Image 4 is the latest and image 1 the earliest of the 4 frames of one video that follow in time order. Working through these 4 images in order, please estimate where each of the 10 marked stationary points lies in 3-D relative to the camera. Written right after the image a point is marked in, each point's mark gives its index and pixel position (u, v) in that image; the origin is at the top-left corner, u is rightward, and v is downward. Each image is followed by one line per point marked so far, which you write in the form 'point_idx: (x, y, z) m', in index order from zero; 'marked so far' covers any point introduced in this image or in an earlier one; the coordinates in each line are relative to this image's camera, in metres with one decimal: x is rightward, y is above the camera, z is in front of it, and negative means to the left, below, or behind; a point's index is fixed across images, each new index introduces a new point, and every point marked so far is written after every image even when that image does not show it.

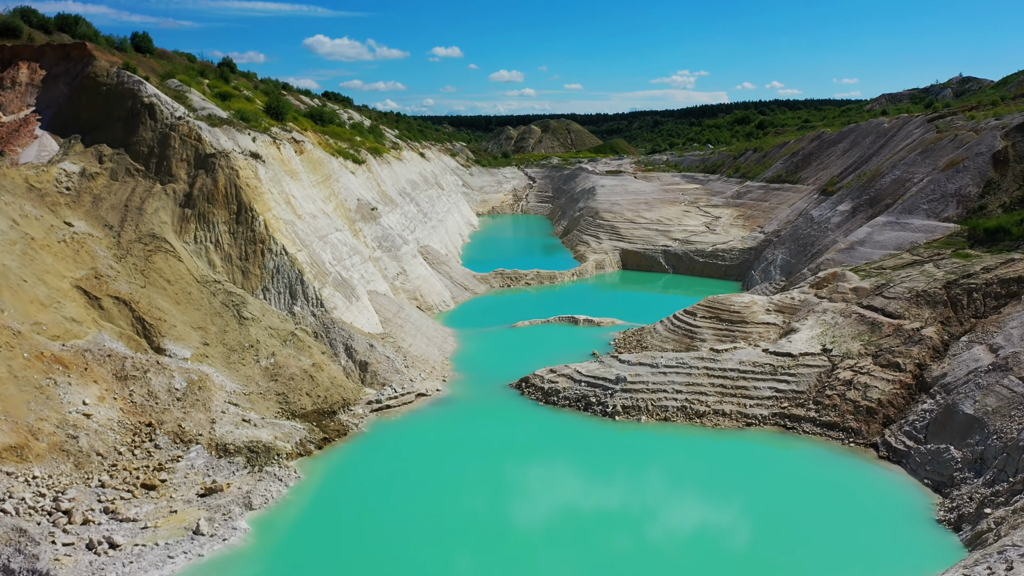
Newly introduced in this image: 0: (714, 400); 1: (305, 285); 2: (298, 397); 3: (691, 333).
0: (+3.5, -1.9, +15.7) m
1: (-4.2, 0.0, +18.2) m
2: (-3.7, -1.9, +15.7) m
3: (+3.9, -1.0, +19.6) m
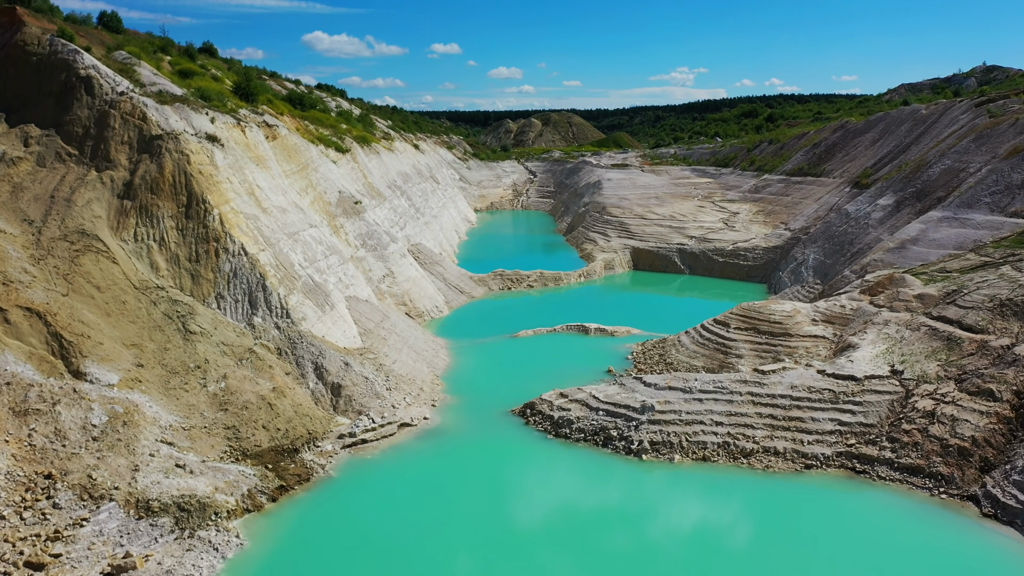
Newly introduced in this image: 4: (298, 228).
0: (+3.5, -2.1, +12.8) m
1: (-4.1, -0.1, +15.2) m
2: (-3.7, -2.0, +12.8) m
3: (+3.9, -1.1, +16.7) m
4: (-4.2, +1.2, +18.0) m
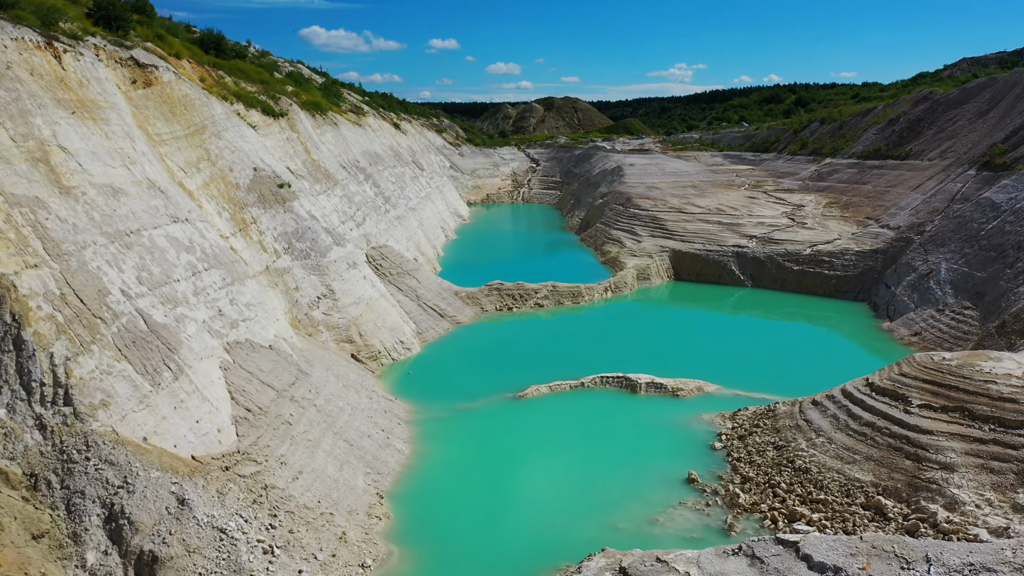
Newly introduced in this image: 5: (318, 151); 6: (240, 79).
0: (+3.6, -2.6, +5.1) m
1: (-4.1, -0.5, +7.5) m
2: (-3.6, -2.5, +5.1) m
3: (+4.0, -1.6, +9.0) m
4: (-4.2, +0.7, +10.3) m
5: (-4.3, +3.0, +20.0) m
6: (-5.7, +4.4, +19.1) m
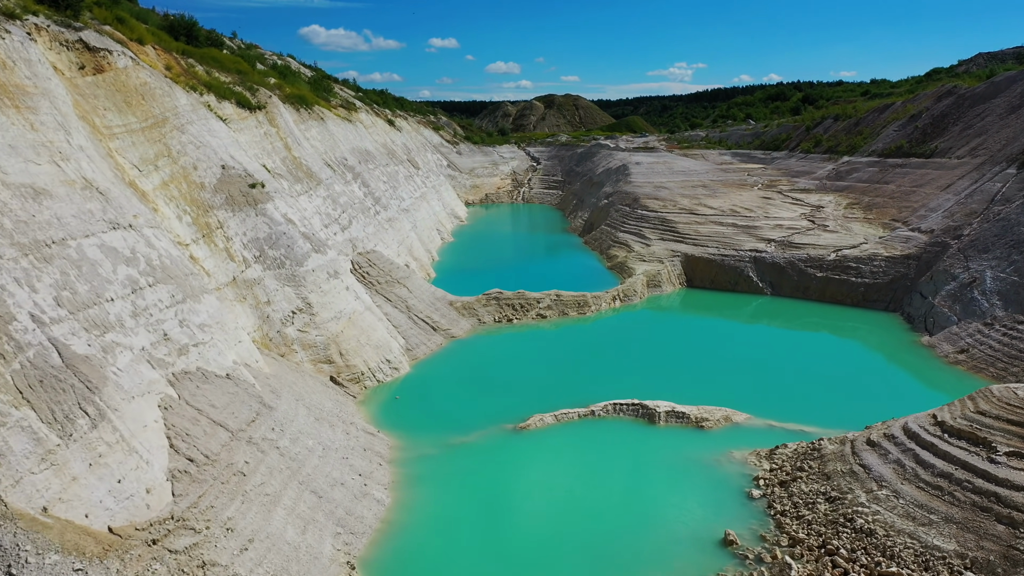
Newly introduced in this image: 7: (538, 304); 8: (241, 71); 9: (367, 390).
0: (+3.6, -2.8, +3.5) m
1: (-4.1, -0.7, +5.9) m
2: (-3.6, -2.7, +3.4) m
3: (+4.0, -1.8, +7.4) m
4: (-4.2, +0.5, +8.6) m
5: (-4.3, +2.8, +18.3) m
6: (-5.7, +4.2, +17.4) m
7: (+0.5, -0.3, +18.6) m
8: (-5.6, +4.5, +18.7) m
9: (-2.1, -1.5, +13.2) m
